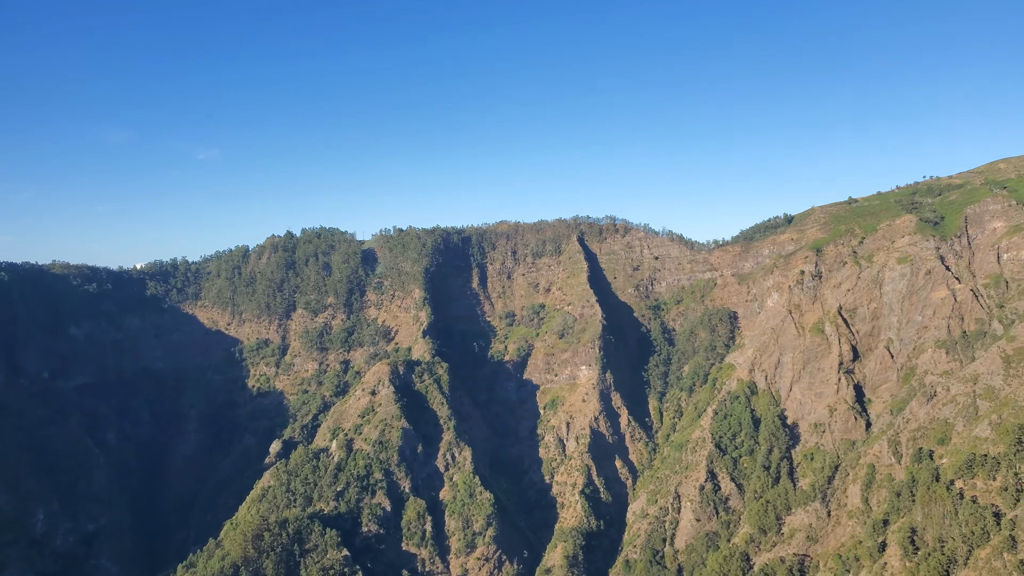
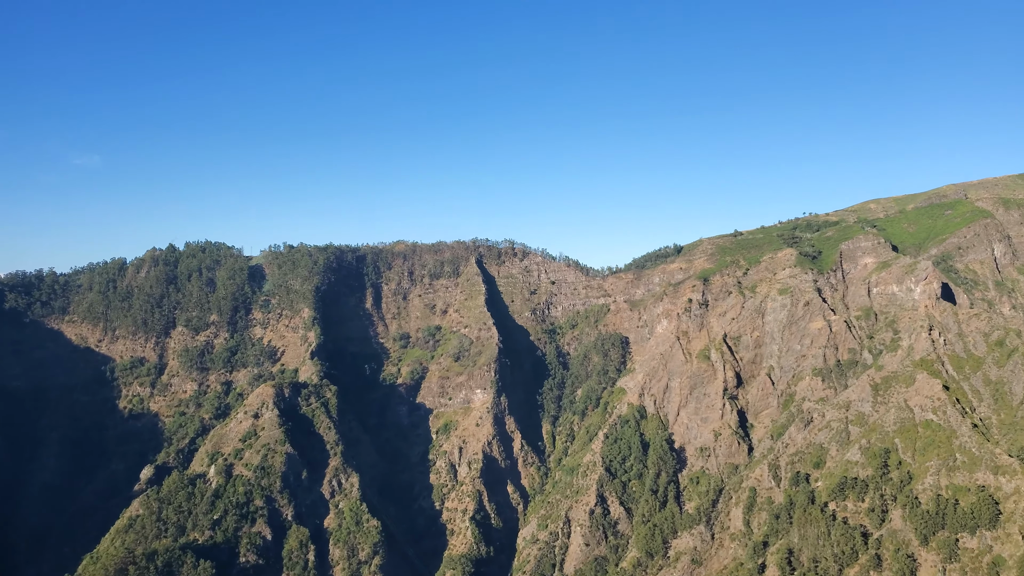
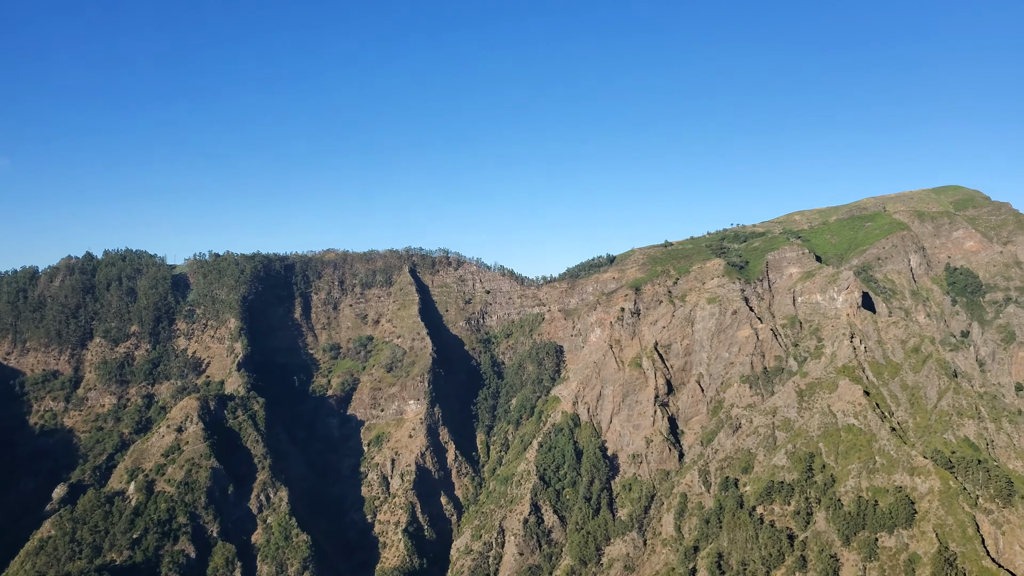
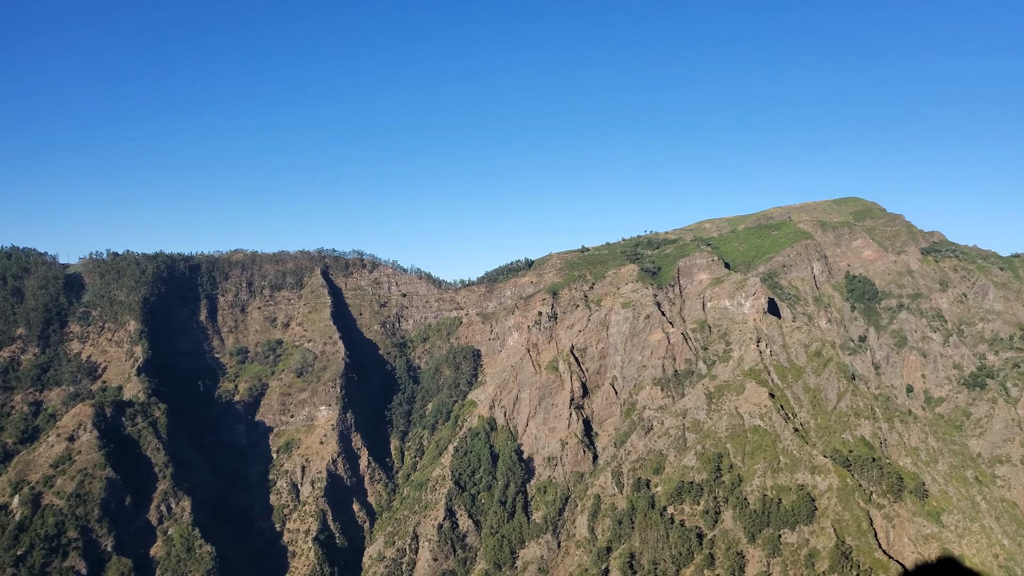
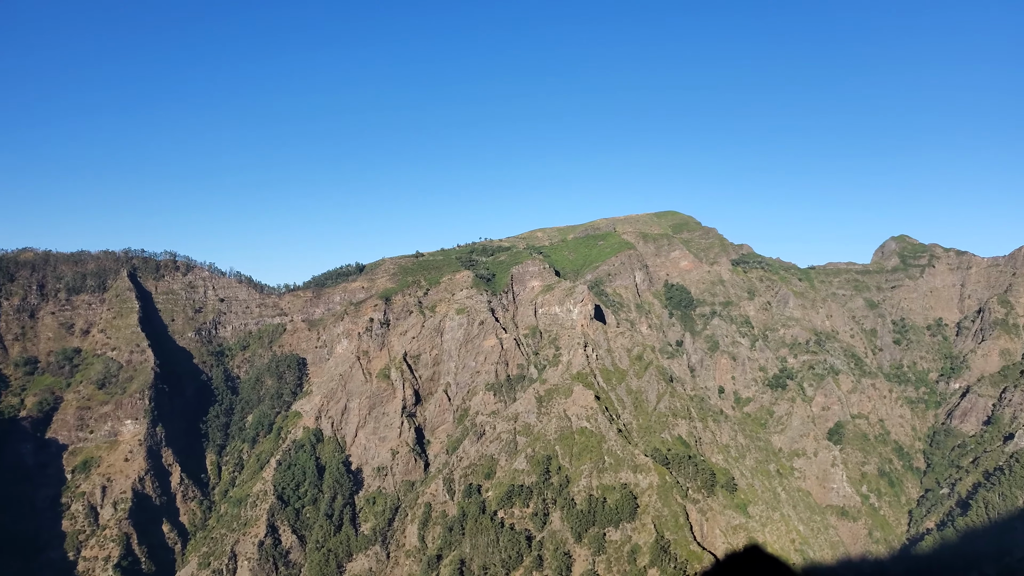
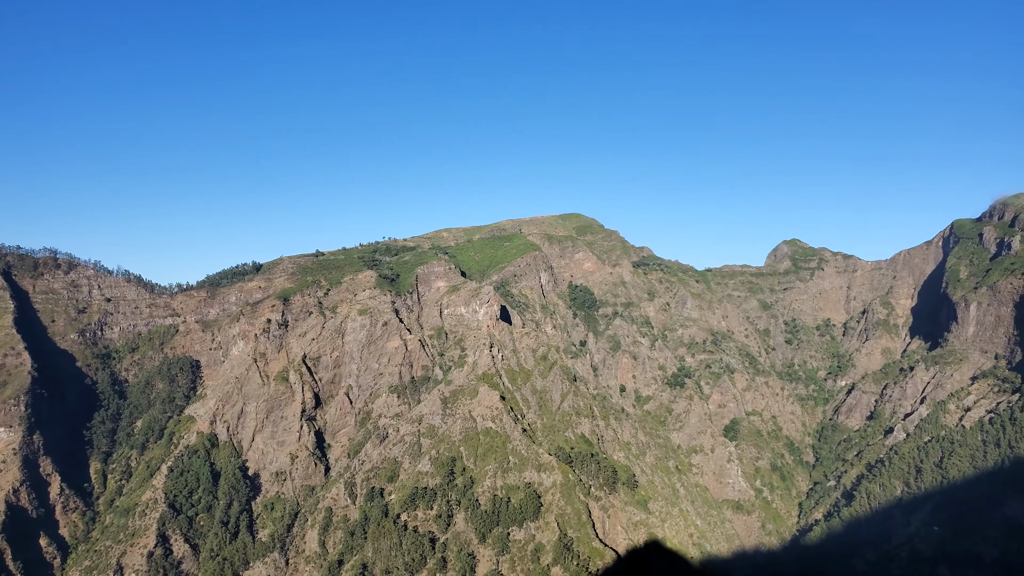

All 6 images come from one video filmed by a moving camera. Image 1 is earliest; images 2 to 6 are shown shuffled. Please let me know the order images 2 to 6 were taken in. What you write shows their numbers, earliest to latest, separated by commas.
2, 3, 4, 5, 6
